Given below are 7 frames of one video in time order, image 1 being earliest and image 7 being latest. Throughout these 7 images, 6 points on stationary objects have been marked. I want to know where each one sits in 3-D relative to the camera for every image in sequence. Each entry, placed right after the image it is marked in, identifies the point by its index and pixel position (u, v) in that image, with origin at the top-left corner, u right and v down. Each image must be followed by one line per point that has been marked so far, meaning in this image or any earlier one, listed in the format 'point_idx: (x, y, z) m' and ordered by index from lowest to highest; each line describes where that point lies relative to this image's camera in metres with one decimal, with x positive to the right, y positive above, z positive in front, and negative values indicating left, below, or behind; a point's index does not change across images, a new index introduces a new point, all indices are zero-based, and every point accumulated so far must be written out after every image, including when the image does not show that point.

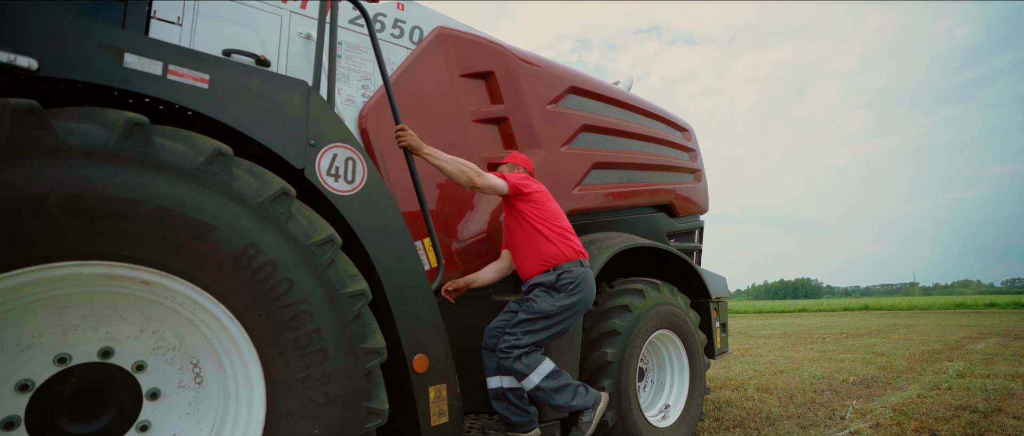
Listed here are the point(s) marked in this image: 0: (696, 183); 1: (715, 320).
0: (+1.4, +0.3, +4.3) m
1: (+1.4, -0.7, +3.9) m
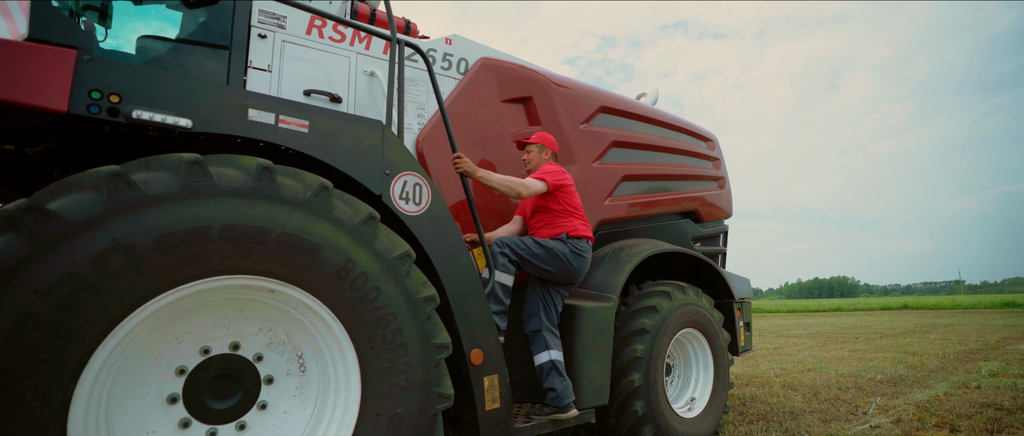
0: (+1.7, +0.2, +4.5) m
1: (+1.7, -0.8, +4.1) m
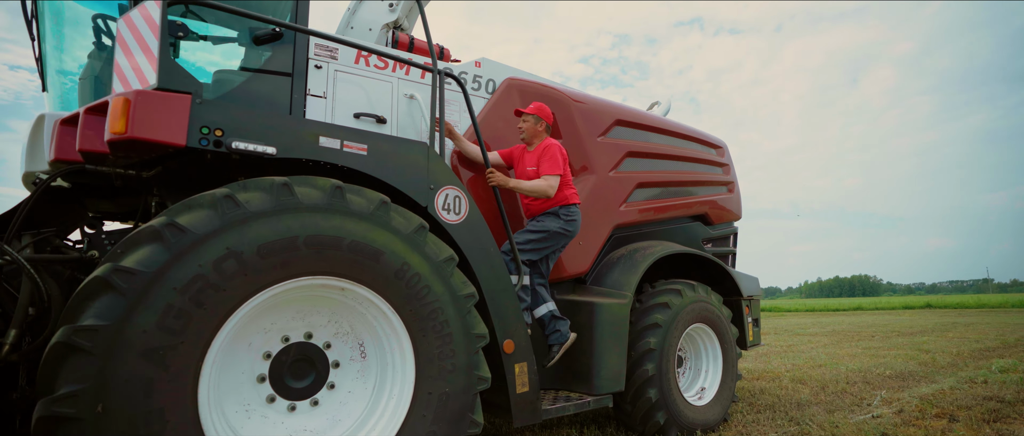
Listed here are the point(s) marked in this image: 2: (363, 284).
0: (+1.9, +0.2, +4.8) m
1: (+1.9, -0.8, +4.4) m
2: (-0.6, -0.2, +2.0) m
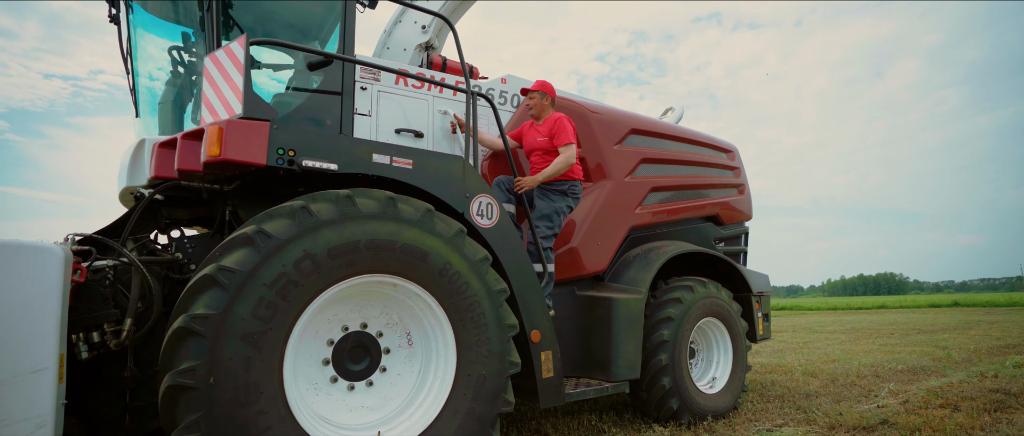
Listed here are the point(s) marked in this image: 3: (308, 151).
0: (+2.1, +0.2, +5.1) m
1: (+2.1, -0.8, +4.6) m
2: (-0.4, -0.3, +2.4) m
3: (-0.9, +0.3, +2.3) m
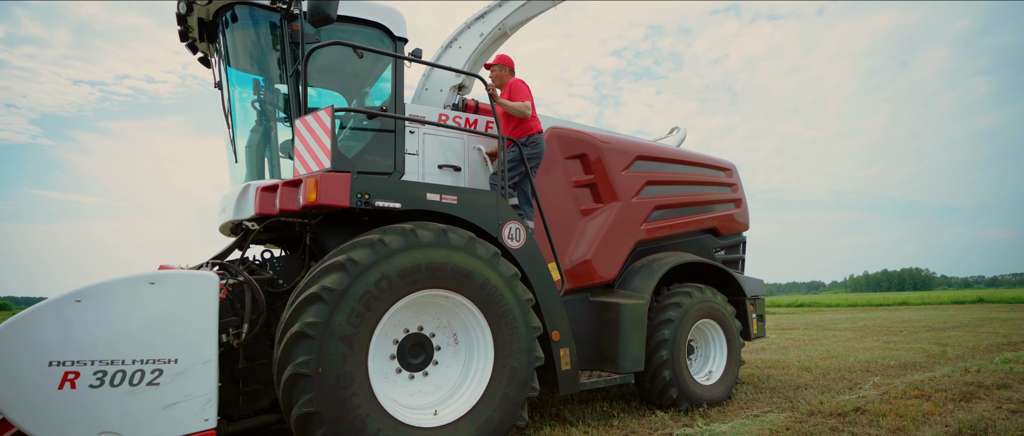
0: (+2.3, +0.1, +5.6) m
1: (+2.3, -0.9, +5.2) m
2: (-0.3, -0.4, +3.0) m
3: (-0.7, +0.1, +3.0) m
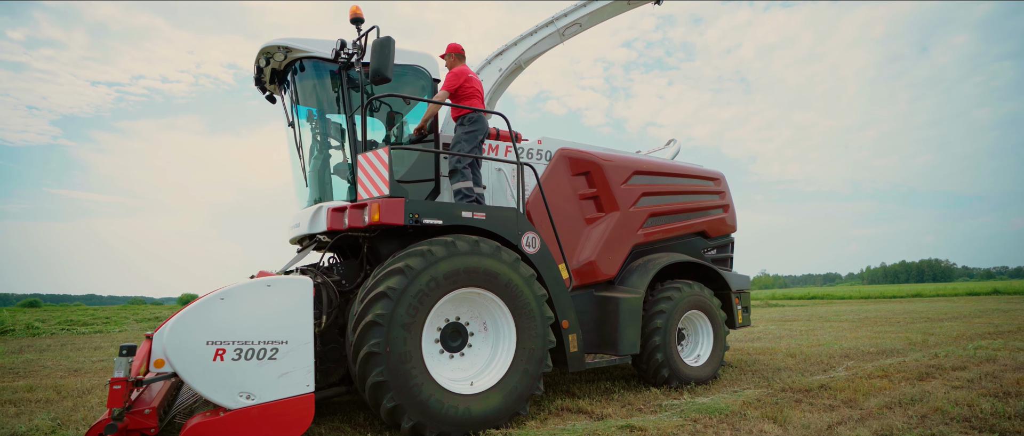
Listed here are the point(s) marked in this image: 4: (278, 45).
0: (+2.5, 0.0, +6.4) m
1: (+2.5, -1.0, +6.0) m
2: (-0.2, -0.5, +3.8) m
3: (-0.6, 0.0, +3.8) m
4: (-1.9, +1.4, +4.5) m
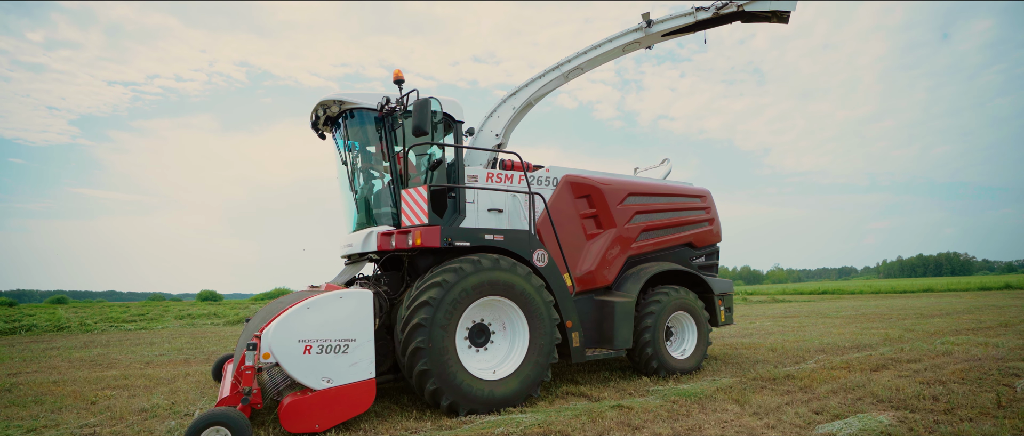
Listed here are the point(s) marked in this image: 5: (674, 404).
0: (+2.7, -0.1, +7.3) m
1: (+2.6, -1.1, +6.9) m
2: (0.0, -0.7, +4.8) m
3: (-0.5, -0.2, +4.8) m
4: (-1.8, +1.2, +5.5) m
5: (+1.4, -1.6, +4.8) m
